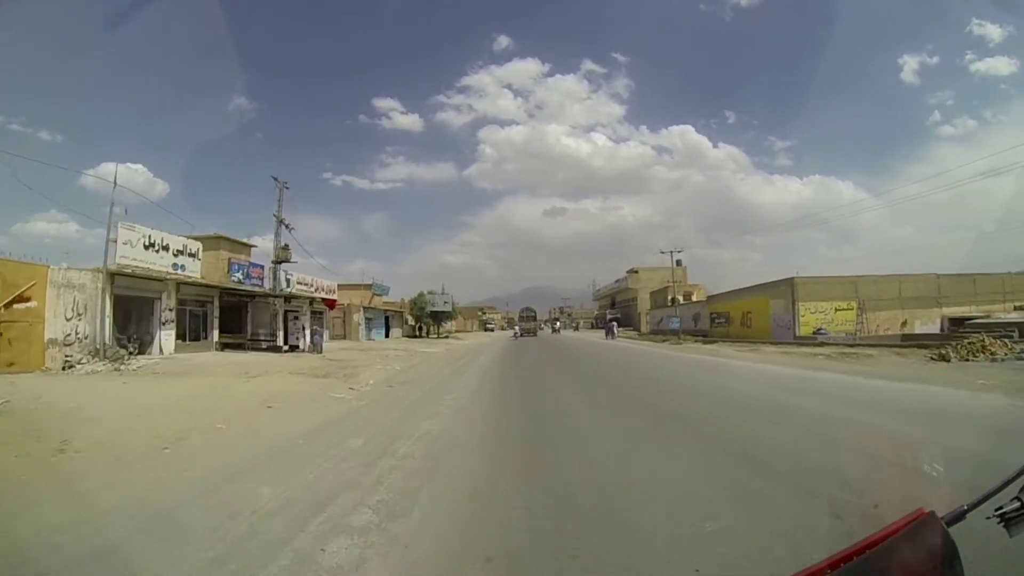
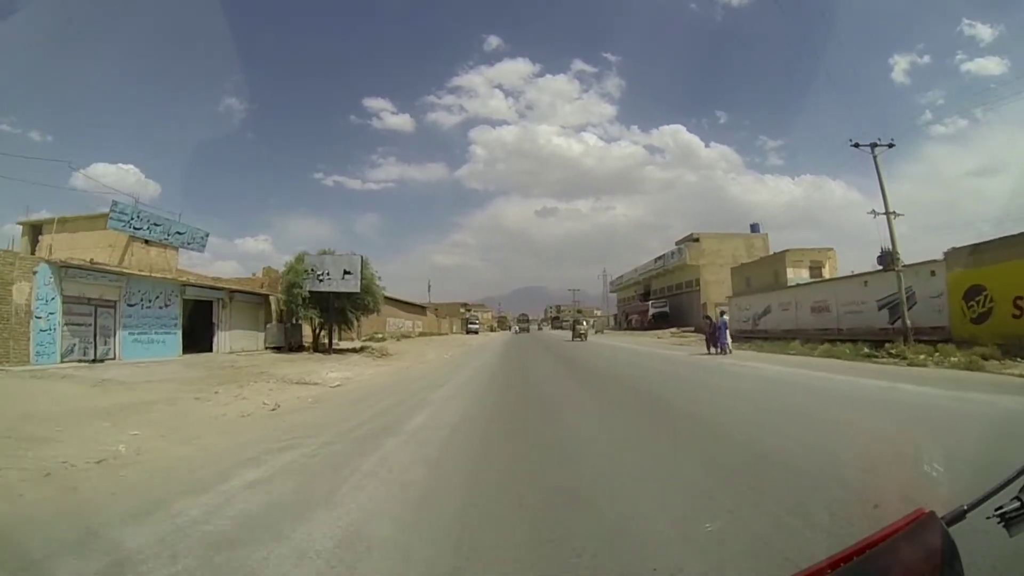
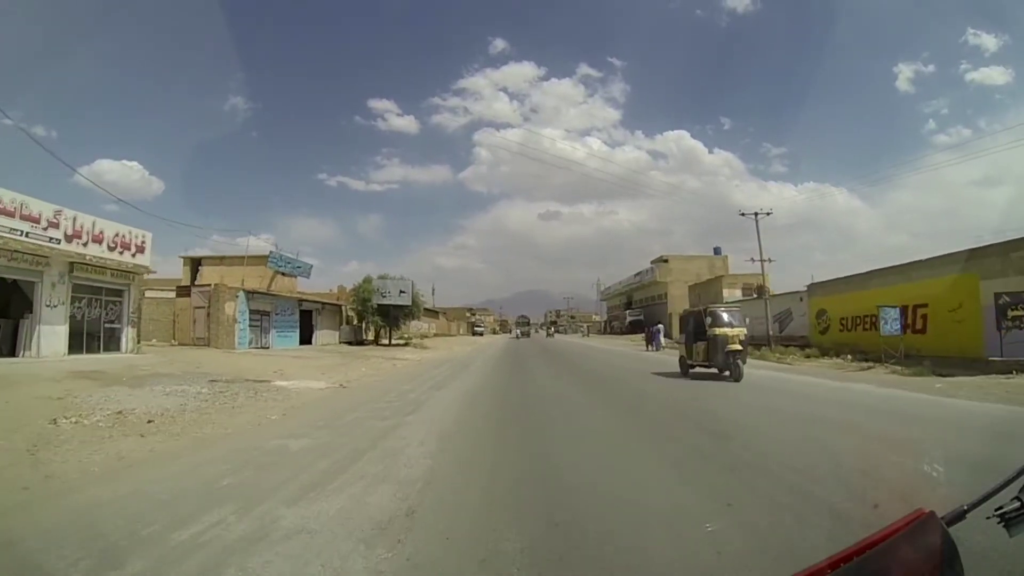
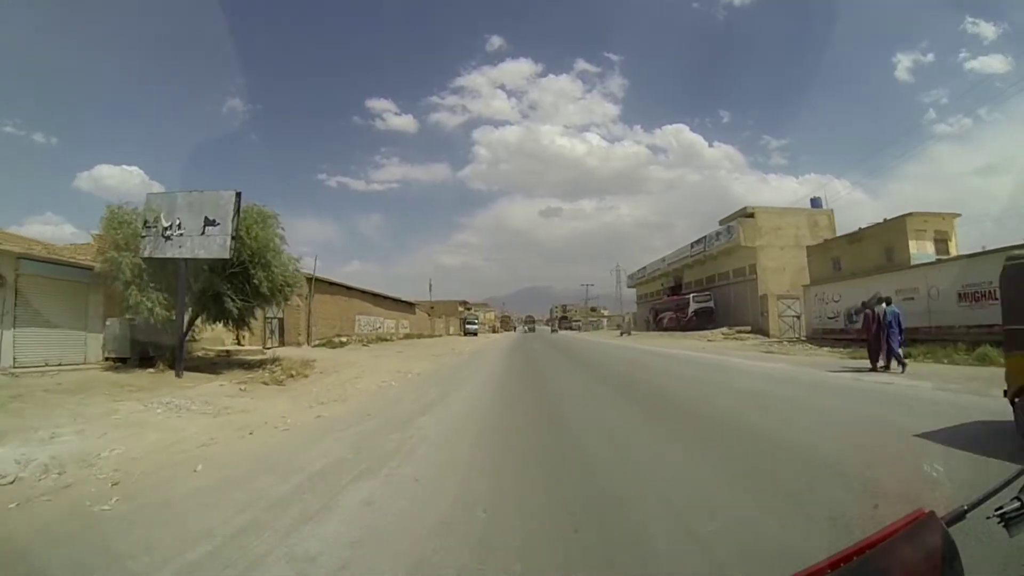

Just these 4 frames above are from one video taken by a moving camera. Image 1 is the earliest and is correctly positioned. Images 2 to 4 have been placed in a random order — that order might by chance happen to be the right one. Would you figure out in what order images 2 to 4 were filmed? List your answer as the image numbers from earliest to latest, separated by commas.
3, 2, 4
